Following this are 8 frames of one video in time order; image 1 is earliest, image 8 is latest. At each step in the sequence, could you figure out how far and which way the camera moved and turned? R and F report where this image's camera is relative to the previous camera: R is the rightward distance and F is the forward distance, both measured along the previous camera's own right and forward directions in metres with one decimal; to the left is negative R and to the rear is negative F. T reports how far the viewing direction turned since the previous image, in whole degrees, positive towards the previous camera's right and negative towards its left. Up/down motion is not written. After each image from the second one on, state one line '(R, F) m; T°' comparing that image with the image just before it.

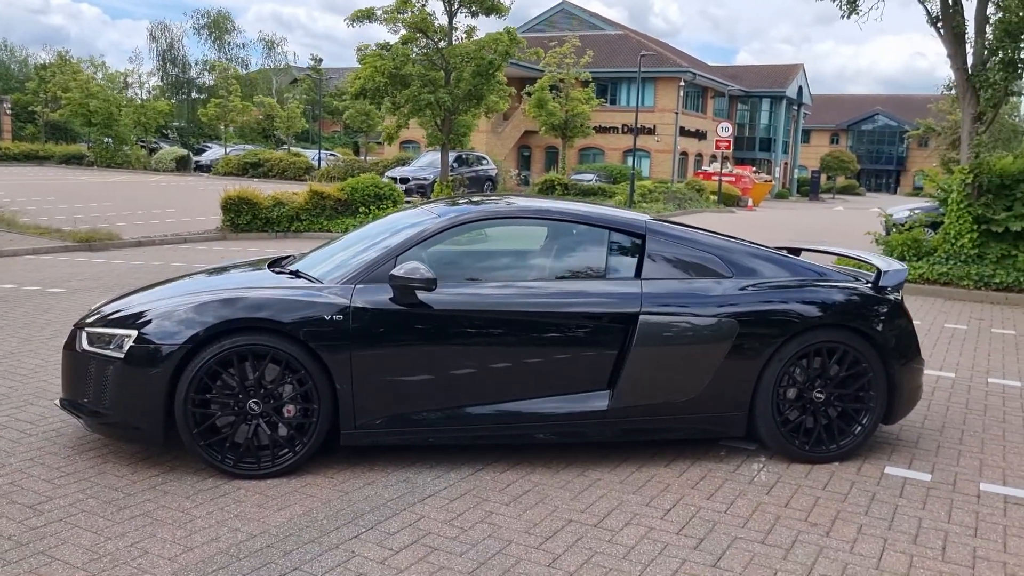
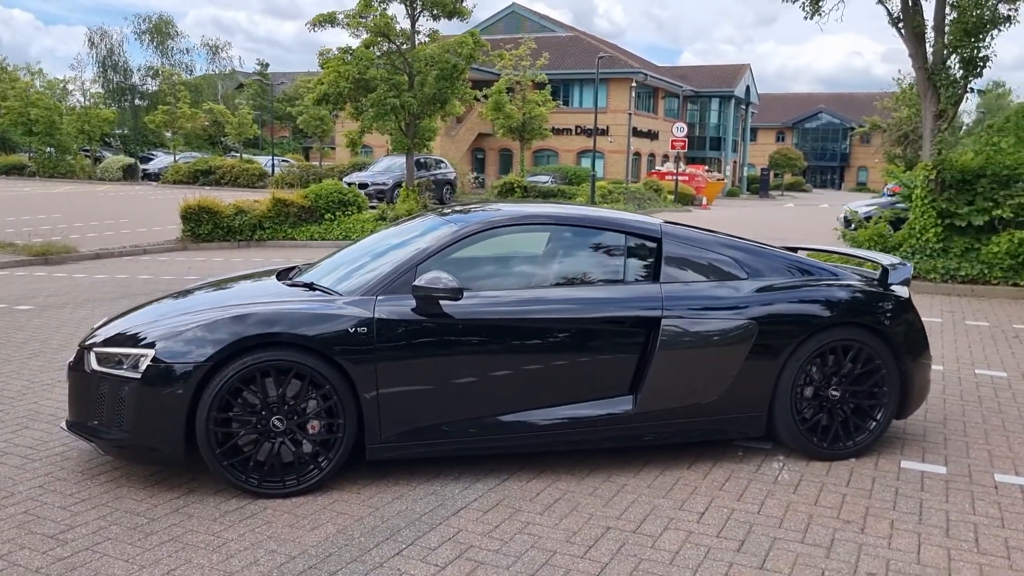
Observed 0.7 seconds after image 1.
(-0.3, 0.0) m; +3°
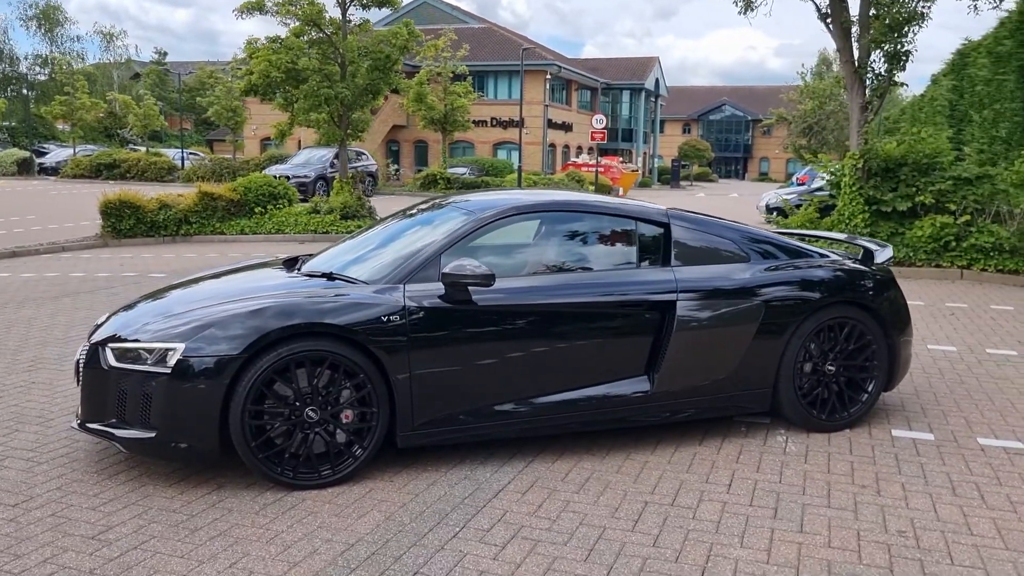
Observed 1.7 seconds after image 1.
(-0.6, 0.0) m; +6°
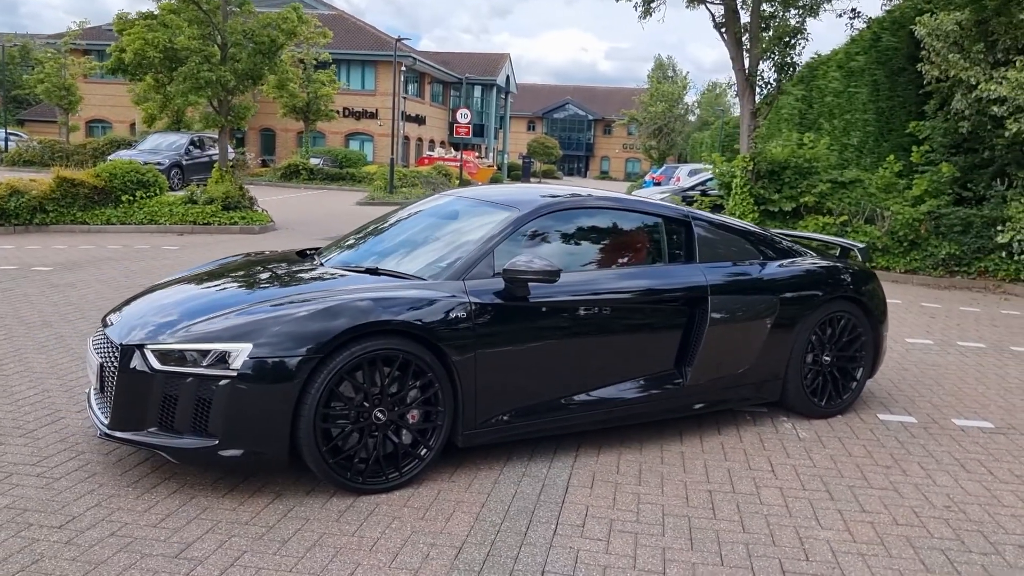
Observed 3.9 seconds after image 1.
(-1.1, +0.1) m; +11°
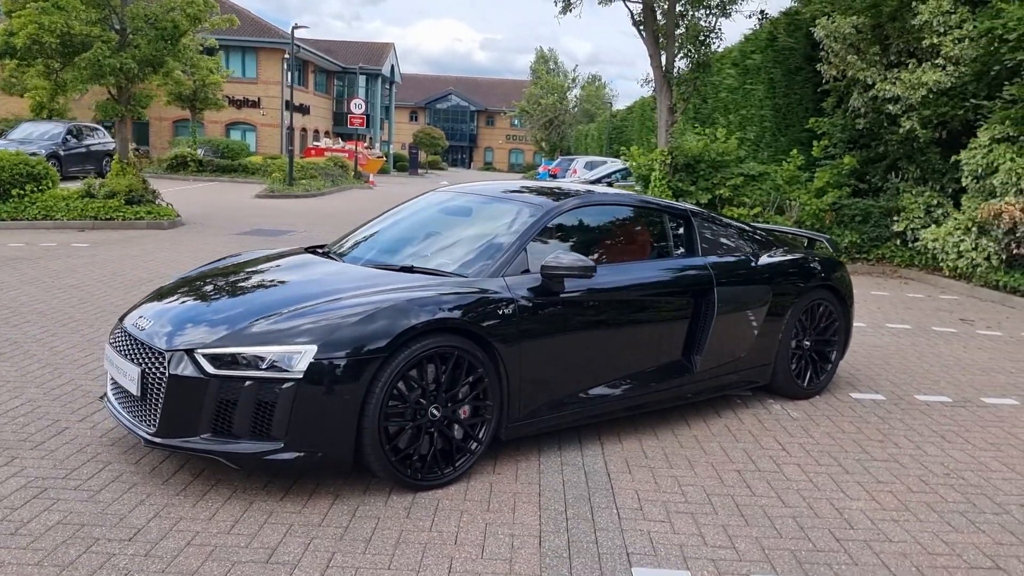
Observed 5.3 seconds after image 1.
(-0.8, -0.1) m; +8°
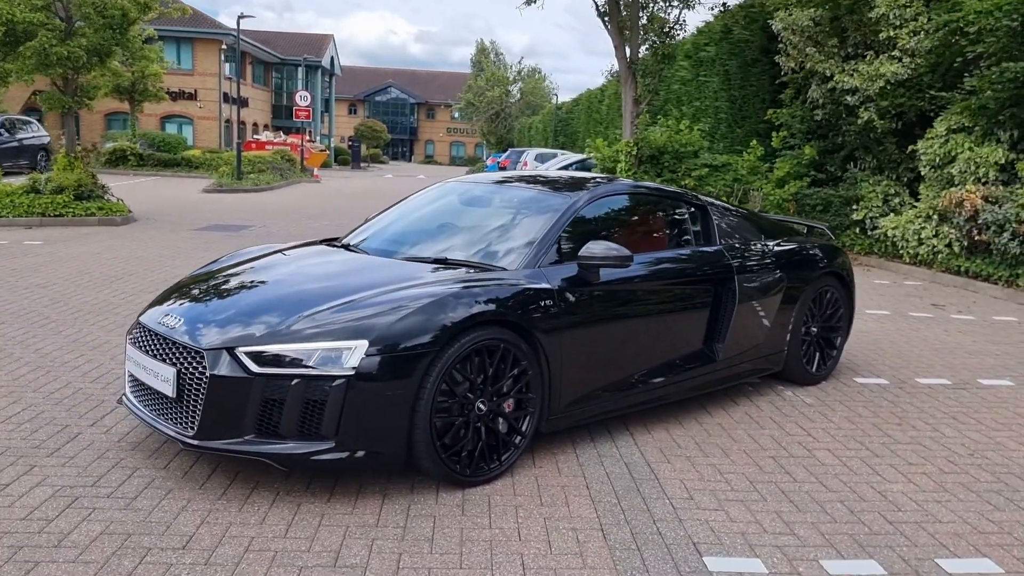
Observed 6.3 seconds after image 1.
(-0.5, +0.1) m; +4°
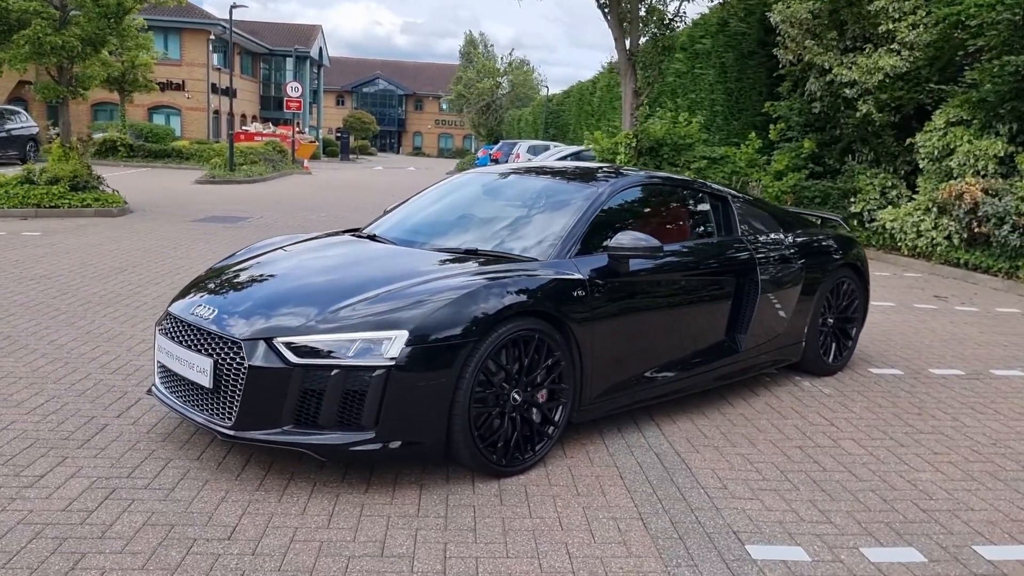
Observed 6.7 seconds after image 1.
(-0.2, 0.0) m; +1°
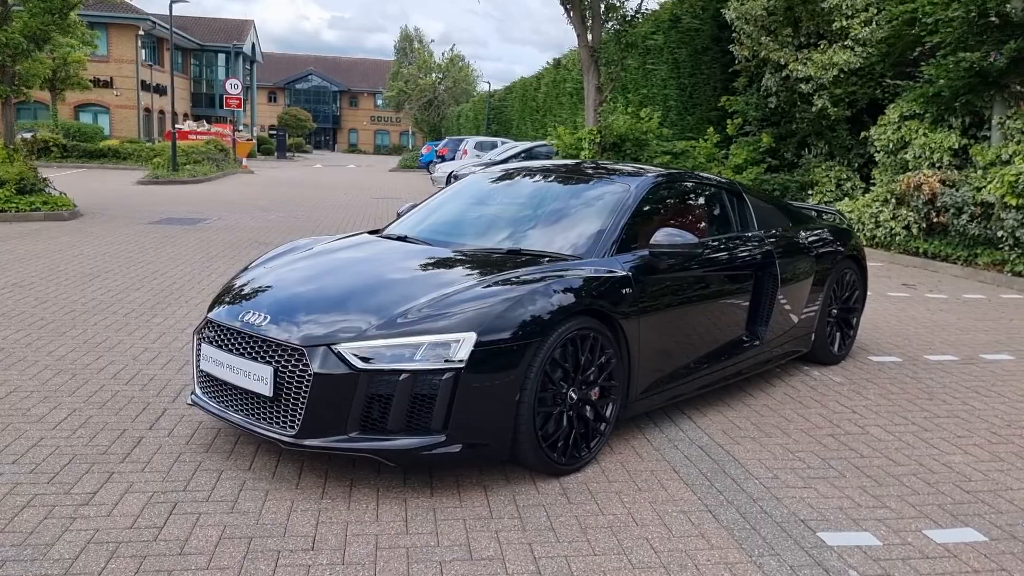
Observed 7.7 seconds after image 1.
(-0.5, 0.0) m; +4°
